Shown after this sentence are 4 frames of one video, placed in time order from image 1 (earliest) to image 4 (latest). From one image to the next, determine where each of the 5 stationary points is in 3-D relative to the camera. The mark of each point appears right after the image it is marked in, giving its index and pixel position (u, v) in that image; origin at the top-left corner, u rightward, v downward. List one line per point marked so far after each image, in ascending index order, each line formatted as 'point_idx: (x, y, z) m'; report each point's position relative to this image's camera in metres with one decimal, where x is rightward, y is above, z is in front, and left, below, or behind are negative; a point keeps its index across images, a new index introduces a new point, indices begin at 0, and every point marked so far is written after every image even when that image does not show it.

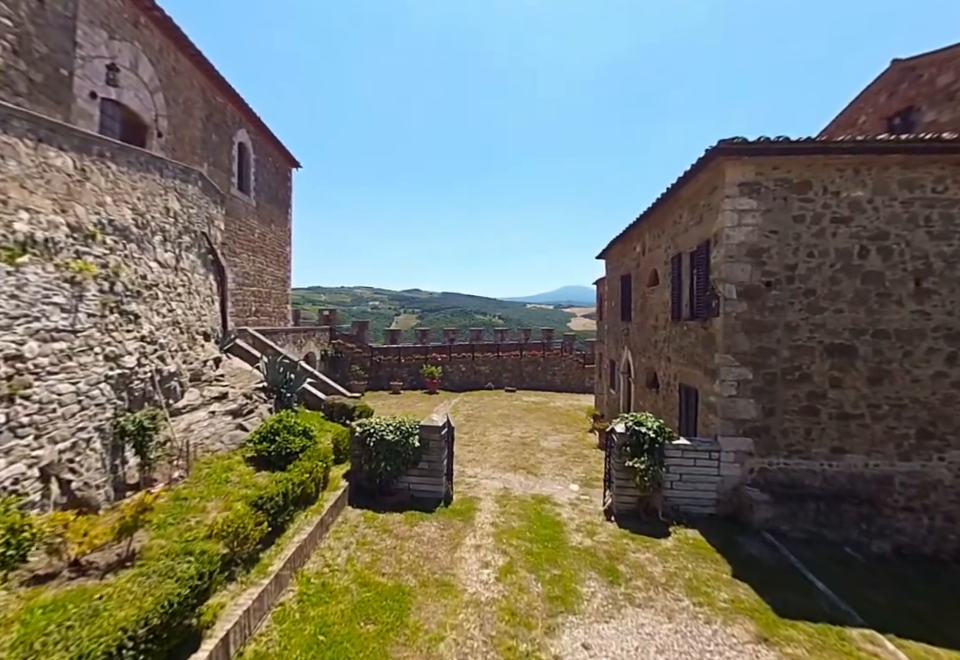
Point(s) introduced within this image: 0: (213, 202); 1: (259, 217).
0: (-6.5, +3.1, +10.1) m
1: (-8.6, +4.4, +16.2) m
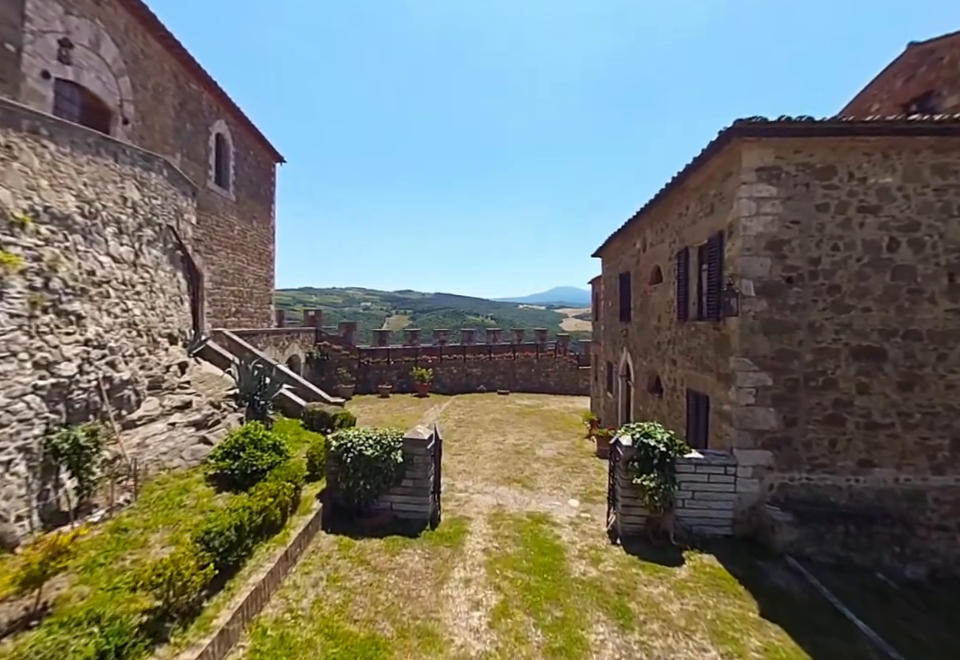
0: (-6.7, +3.1, +9.3) m
1: (-9.0, +4.4, +15.4) m
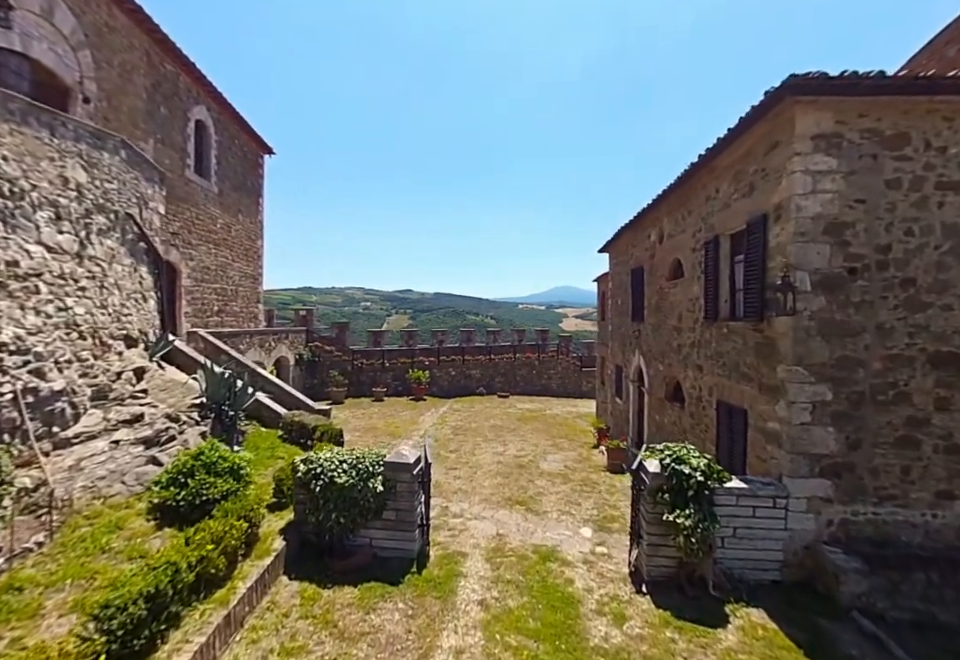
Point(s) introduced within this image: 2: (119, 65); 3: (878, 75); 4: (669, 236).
0: (-6.7, +3.0, +8.4) m
1: (-9.0, +4.3, +14.5) m
2: (-8.6, +6.3, +9.9) m
3: (+3.8, +2.4, +4.0) m
4: (+3.5, +1.8, +7.7) m
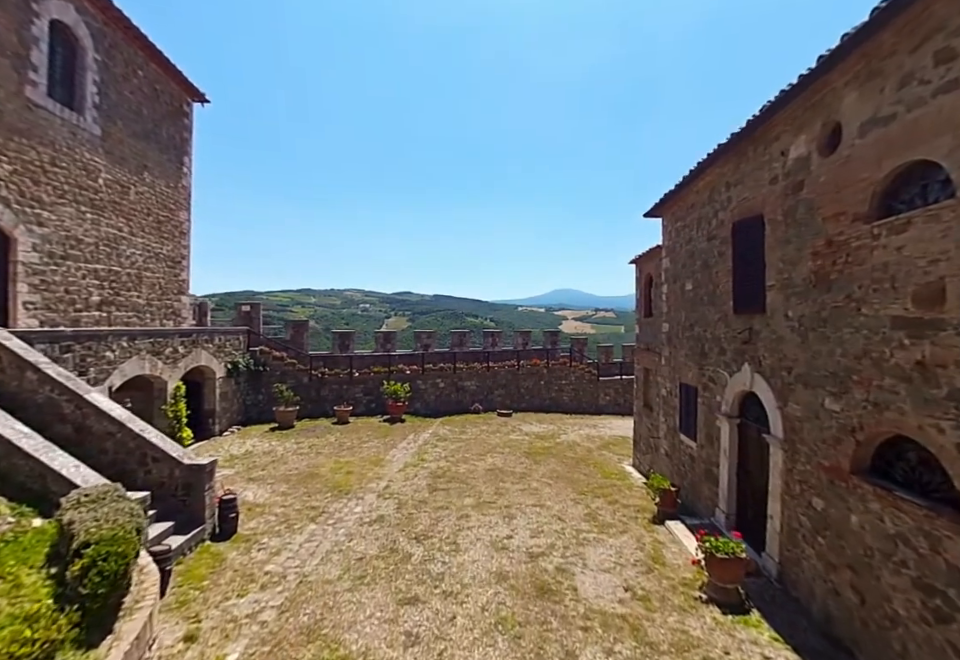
0: (-6.9, +3.1, +4.2) m
1: (-9.2, +4.3, +10.3) m
2: (-8.8, +6.4, +5.8) m
3: (+3.6, +2.5, -0.2) m
4: (+3.4, +1.8, +3.5) m
